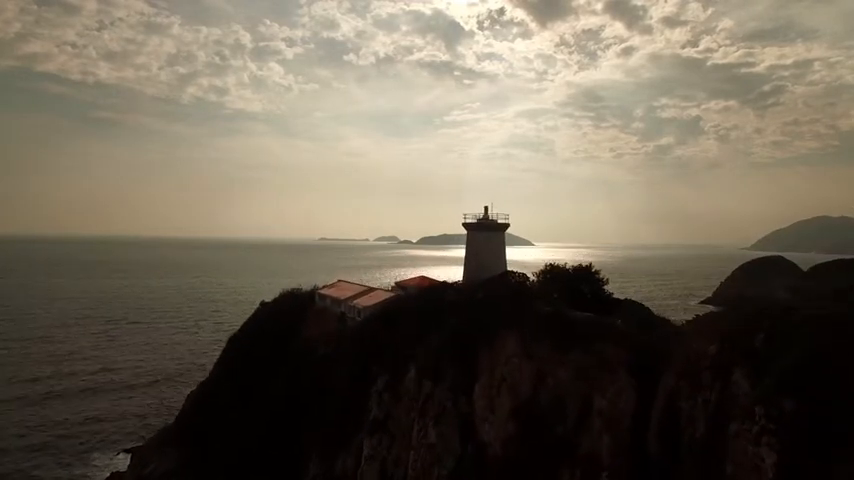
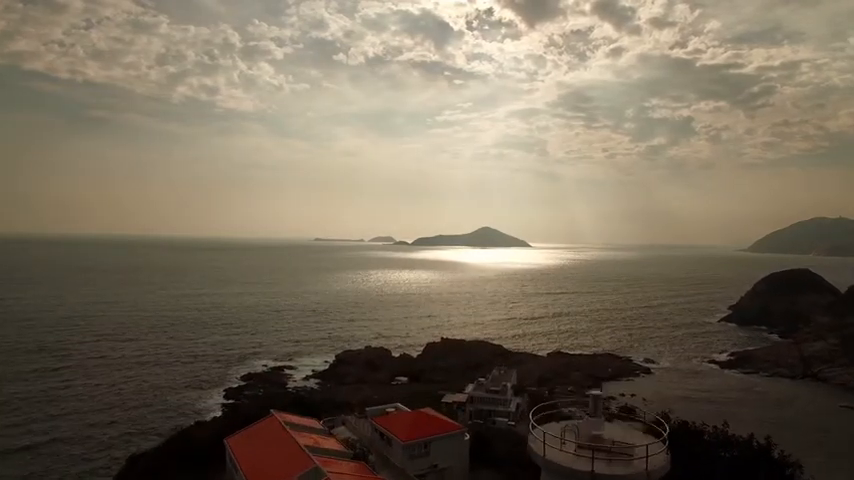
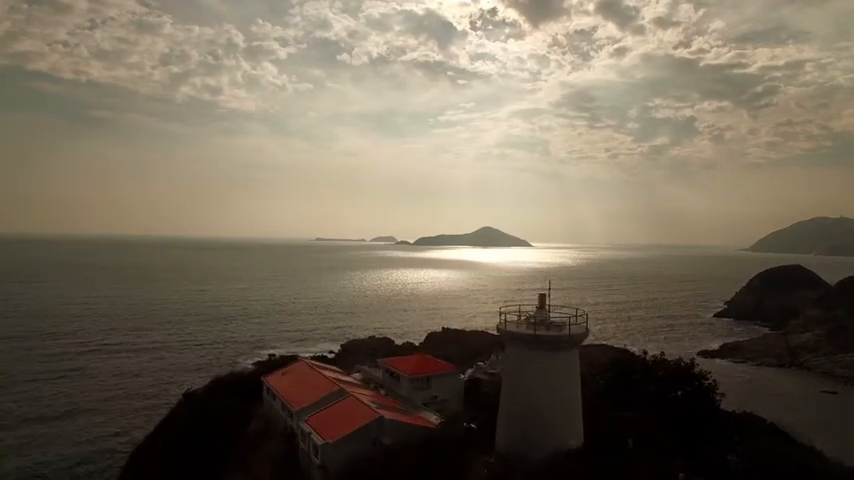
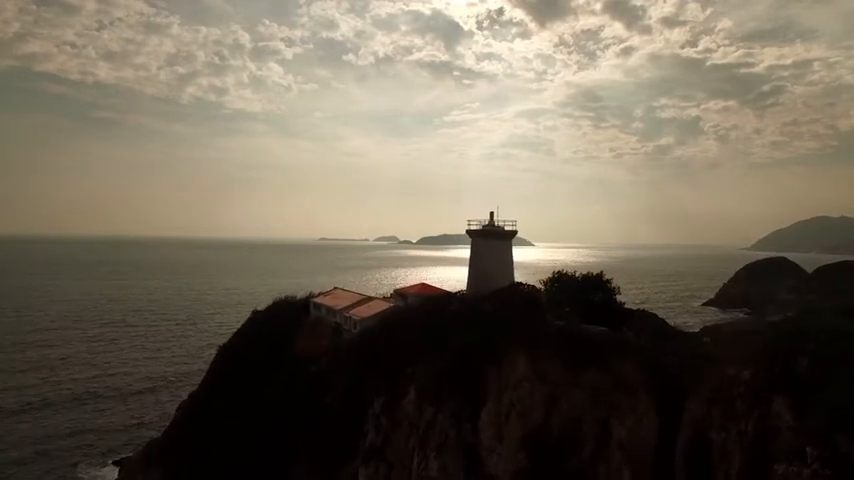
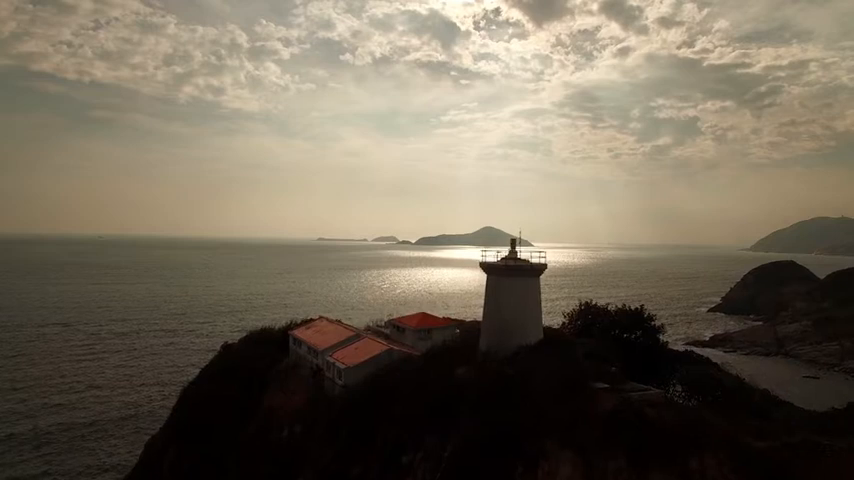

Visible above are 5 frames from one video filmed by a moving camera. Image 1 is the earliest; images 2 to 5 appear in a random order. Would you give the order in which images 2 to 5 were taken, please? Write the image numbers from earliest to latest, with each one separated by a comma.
4, 5, 3, 2
